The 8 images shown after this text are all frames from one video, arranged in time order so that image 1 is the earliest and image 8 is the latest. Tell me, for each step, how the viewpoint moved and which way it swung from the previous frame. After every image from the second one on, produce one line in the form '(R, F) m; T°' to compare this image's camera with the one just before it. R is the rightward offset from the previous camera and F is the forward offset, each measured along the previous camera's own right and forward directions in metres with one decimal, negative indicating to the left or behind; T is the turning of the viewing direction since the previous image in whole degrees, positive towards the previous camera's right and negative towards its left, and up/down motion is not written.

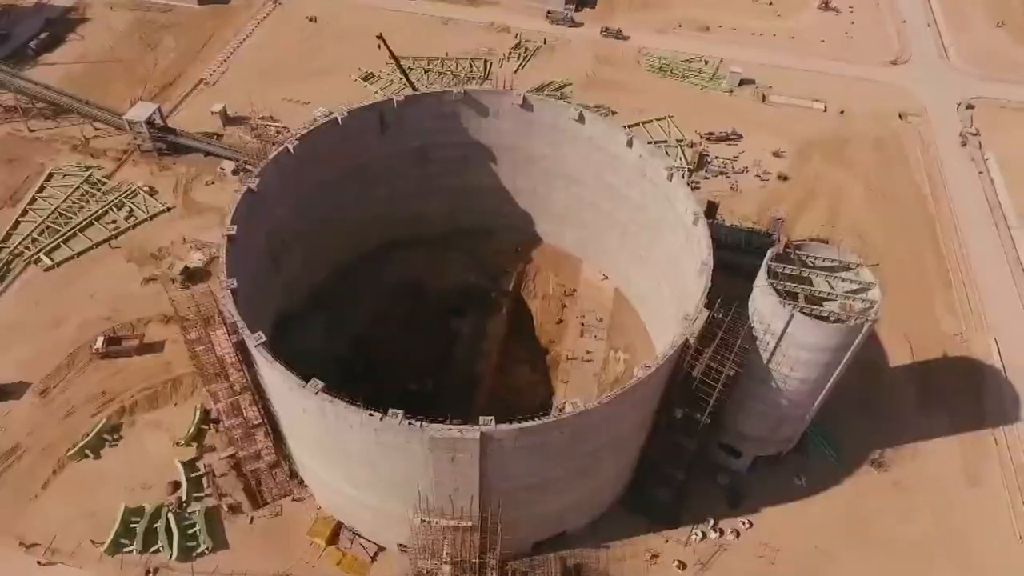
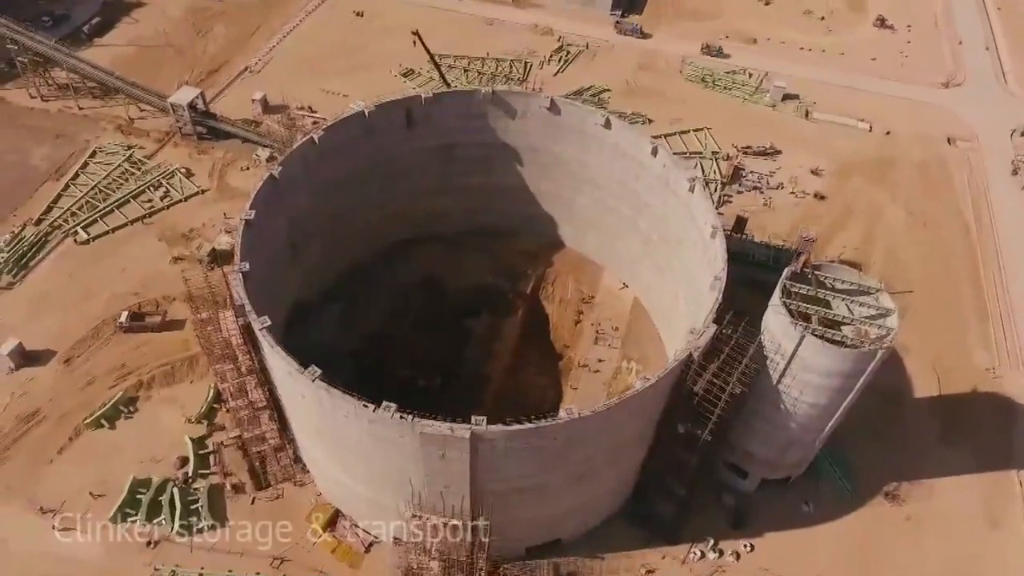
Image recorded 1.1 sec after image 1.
(+0.9, +0.1) m; -3°
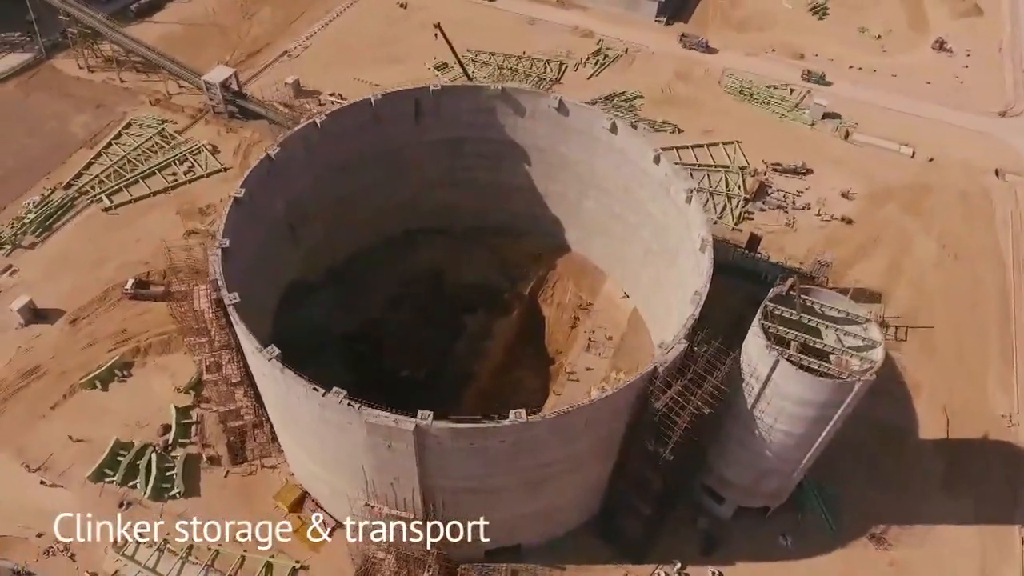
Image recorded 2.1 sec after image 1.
(+2.2, +0.3) m; -4°
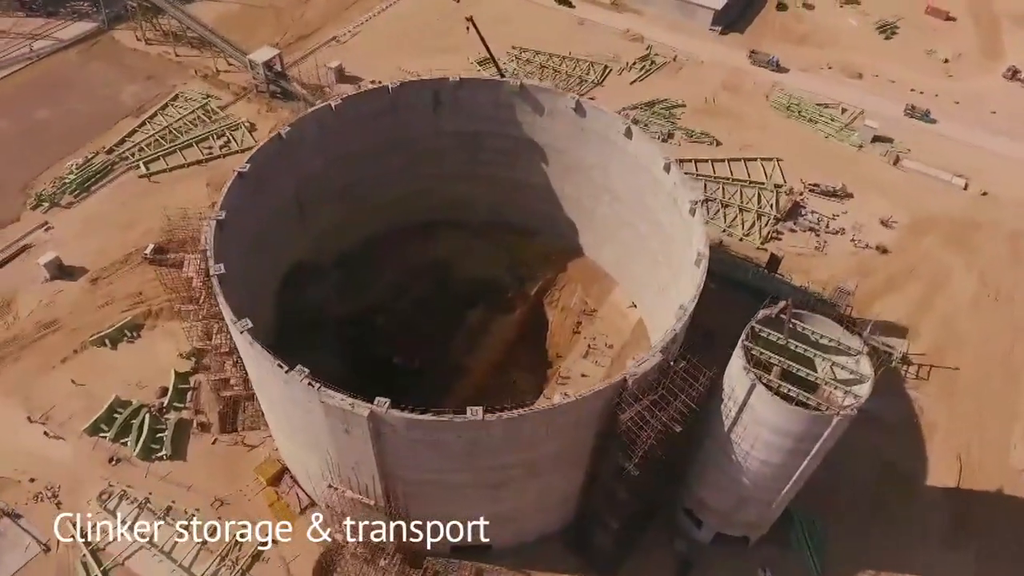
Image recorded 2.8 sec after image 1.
(+2.1, +0.3) m; -5°
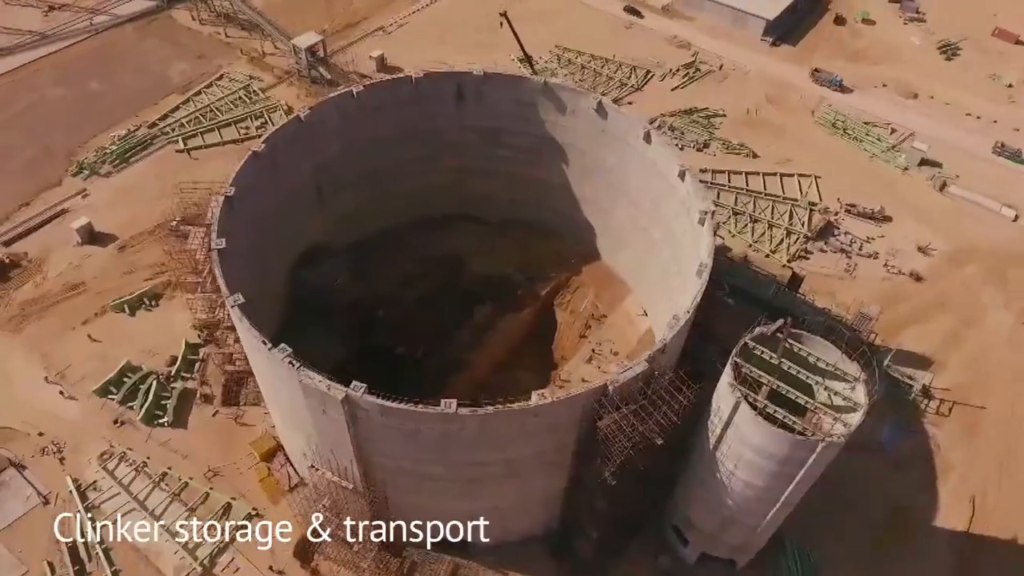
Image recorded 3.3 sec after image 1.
(+1.5, +0.2) m; -4°
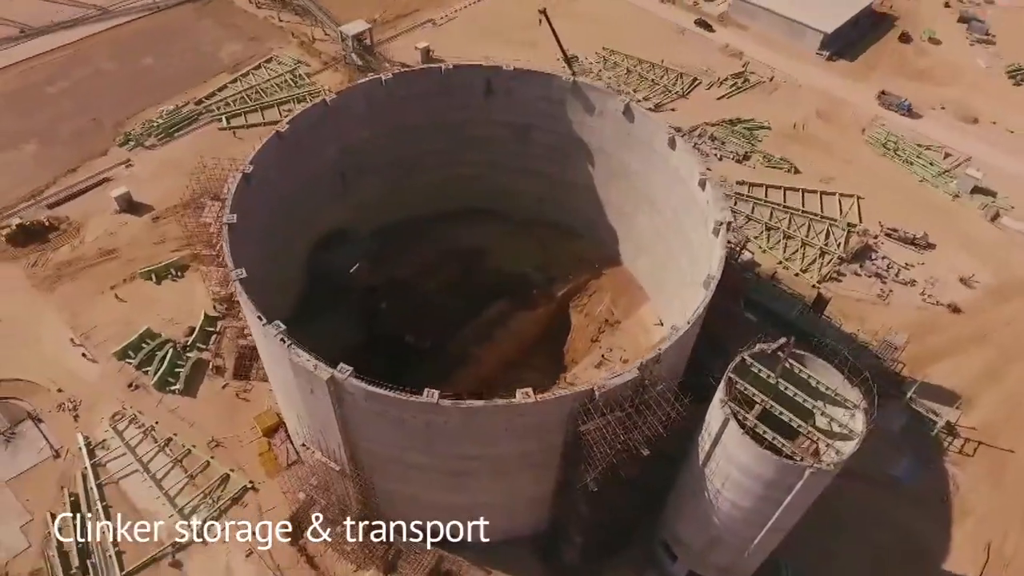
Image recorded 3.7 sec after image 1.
(+1.3, +0.2) m; -4°
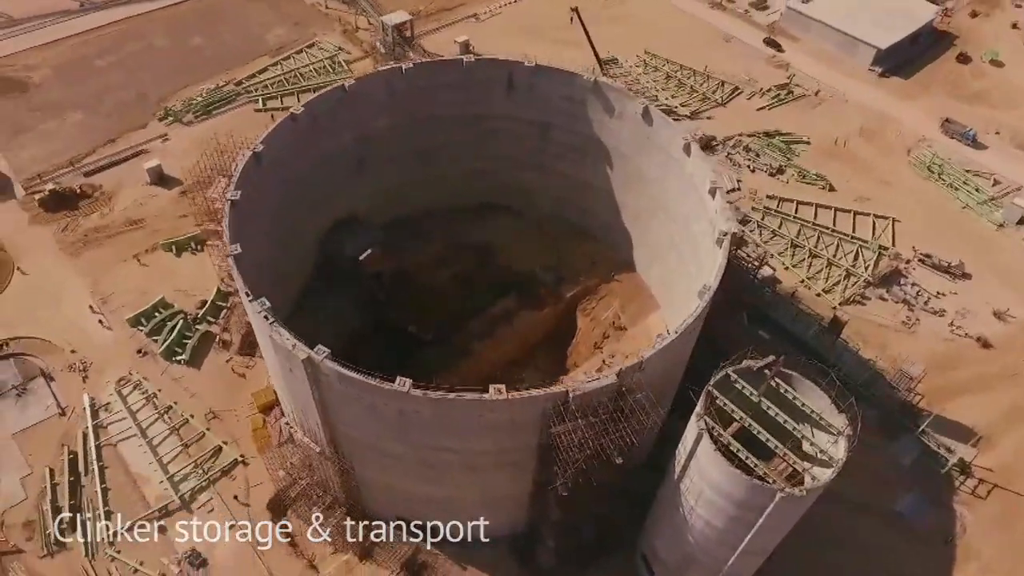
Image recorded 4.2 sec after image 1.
(+1.6, +0.3) m; -4°
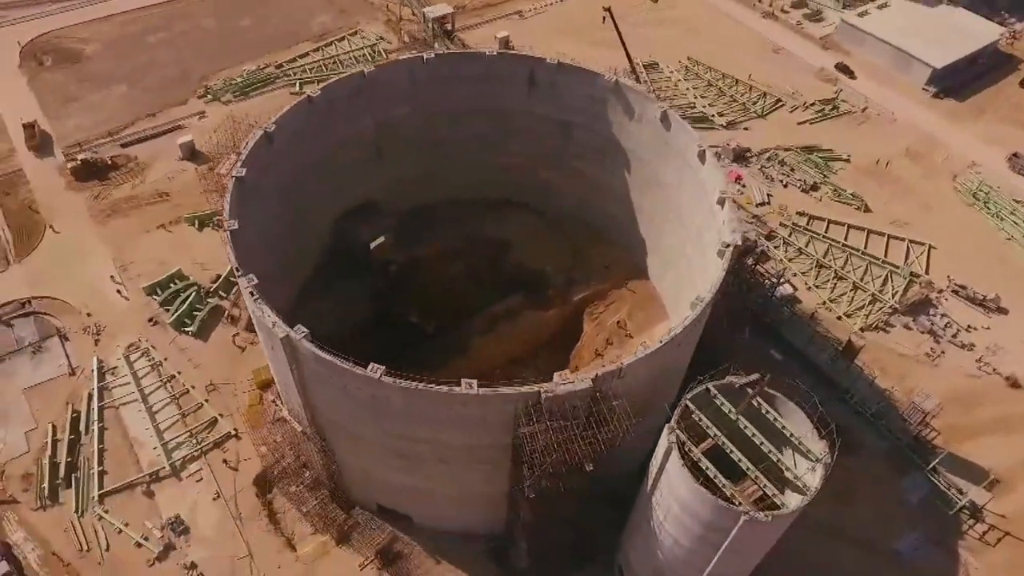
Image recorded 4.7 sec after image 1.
(+1.6, +0.3) m; -4°
